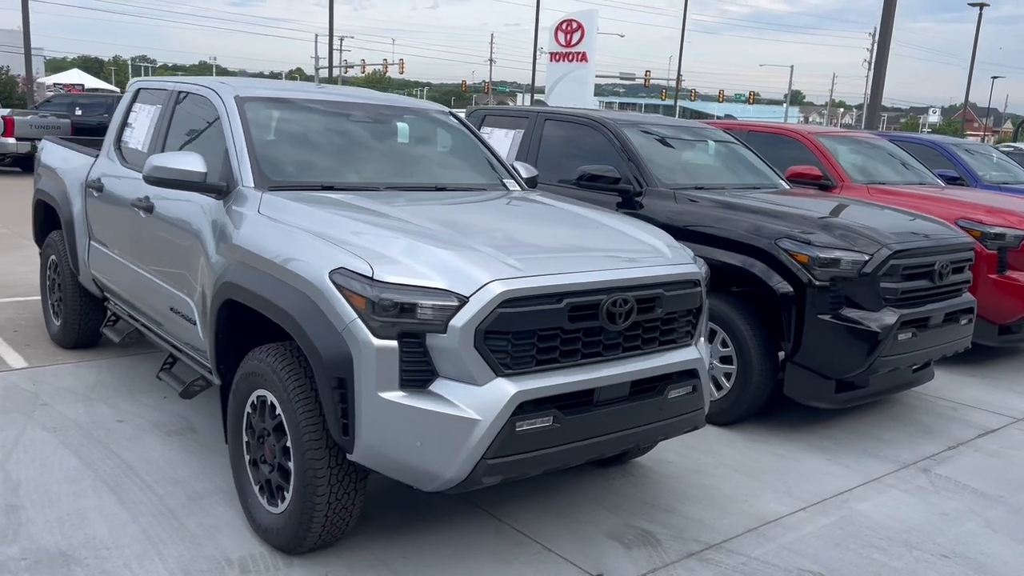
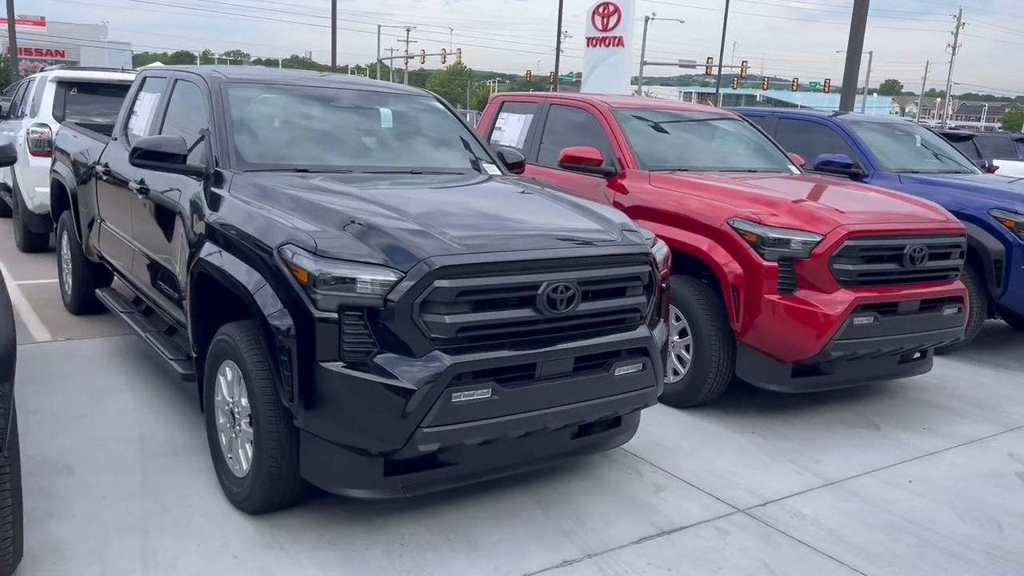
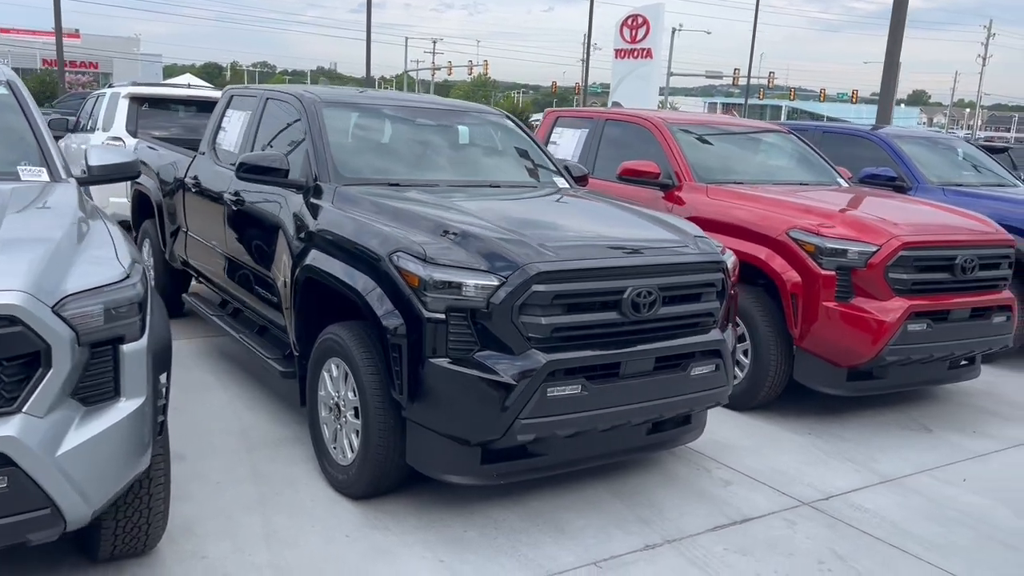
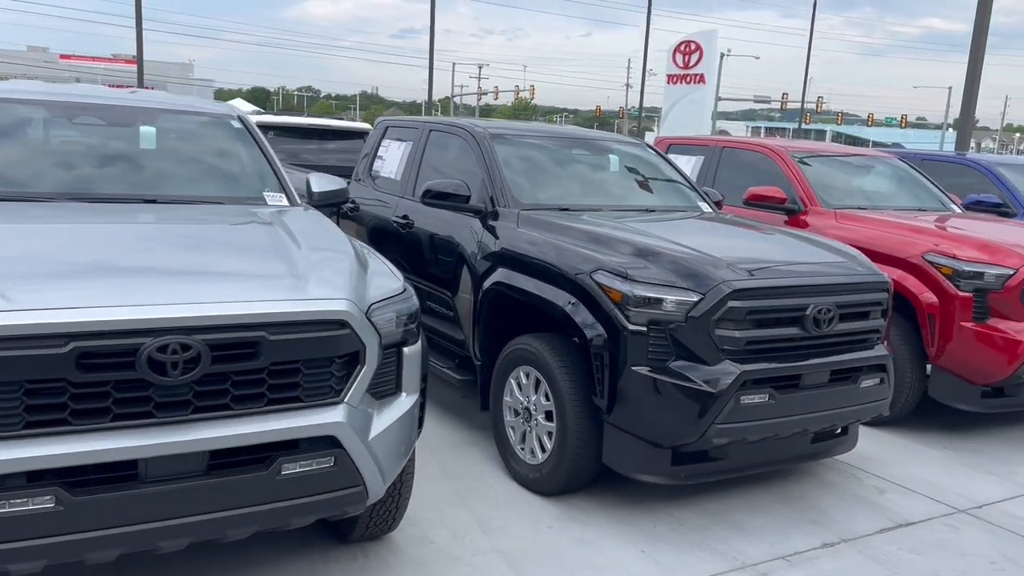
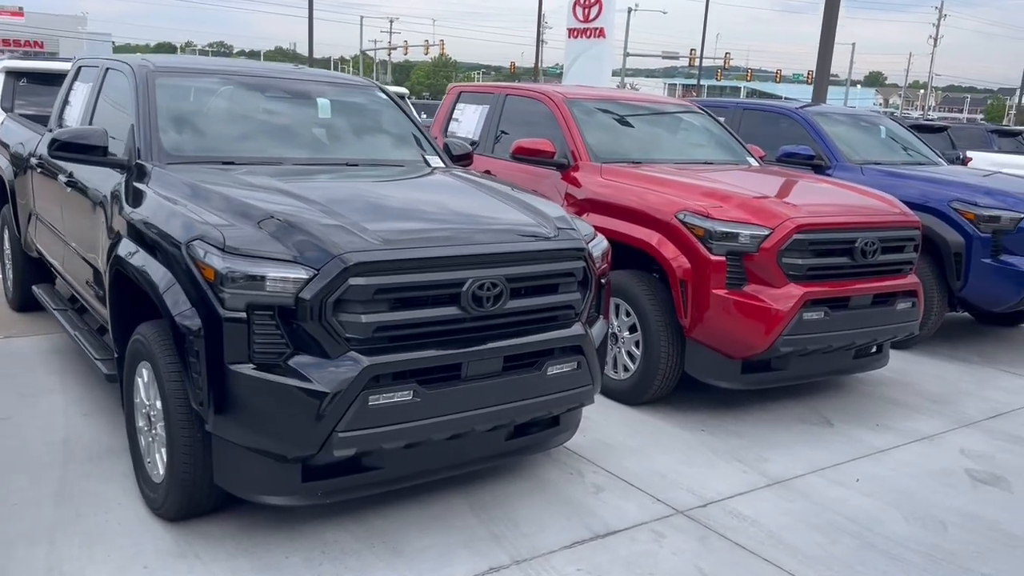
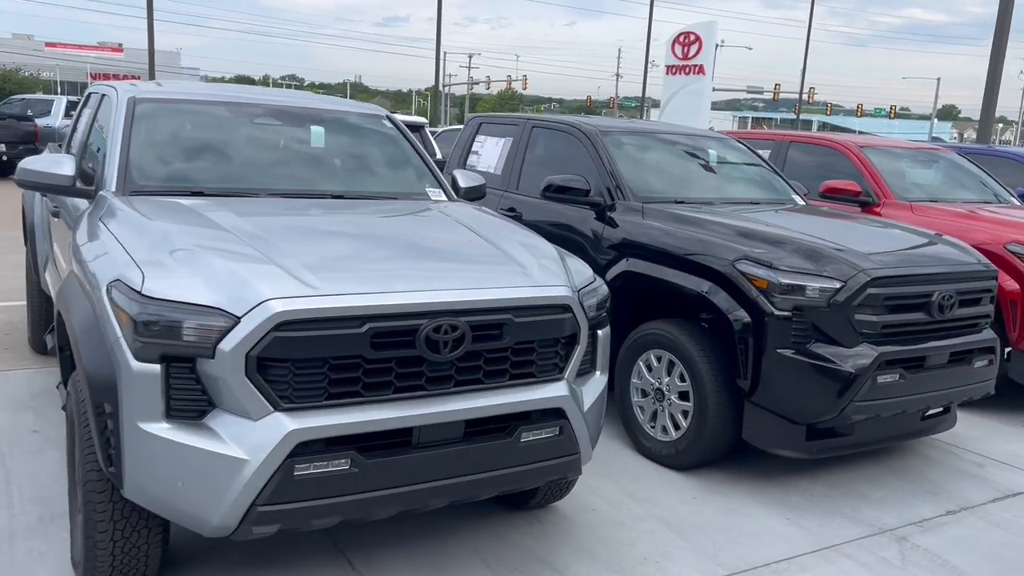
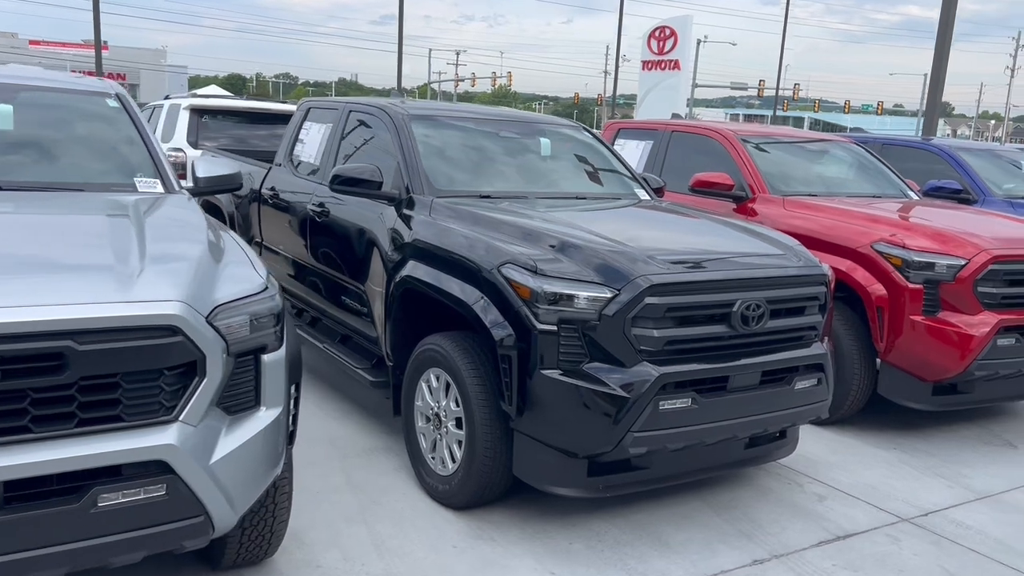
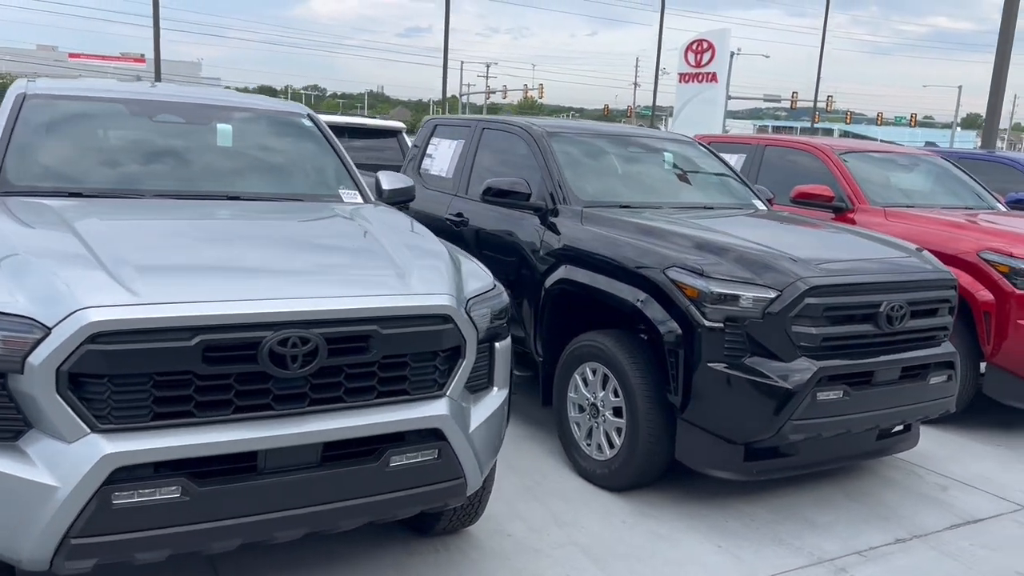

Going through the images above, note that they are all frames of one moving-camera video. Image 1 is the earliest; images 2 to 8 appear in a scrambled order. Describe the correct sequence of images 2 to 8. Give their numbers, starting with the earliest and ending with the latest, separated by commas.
6, 8, 4, 7, 3, 2, 5
